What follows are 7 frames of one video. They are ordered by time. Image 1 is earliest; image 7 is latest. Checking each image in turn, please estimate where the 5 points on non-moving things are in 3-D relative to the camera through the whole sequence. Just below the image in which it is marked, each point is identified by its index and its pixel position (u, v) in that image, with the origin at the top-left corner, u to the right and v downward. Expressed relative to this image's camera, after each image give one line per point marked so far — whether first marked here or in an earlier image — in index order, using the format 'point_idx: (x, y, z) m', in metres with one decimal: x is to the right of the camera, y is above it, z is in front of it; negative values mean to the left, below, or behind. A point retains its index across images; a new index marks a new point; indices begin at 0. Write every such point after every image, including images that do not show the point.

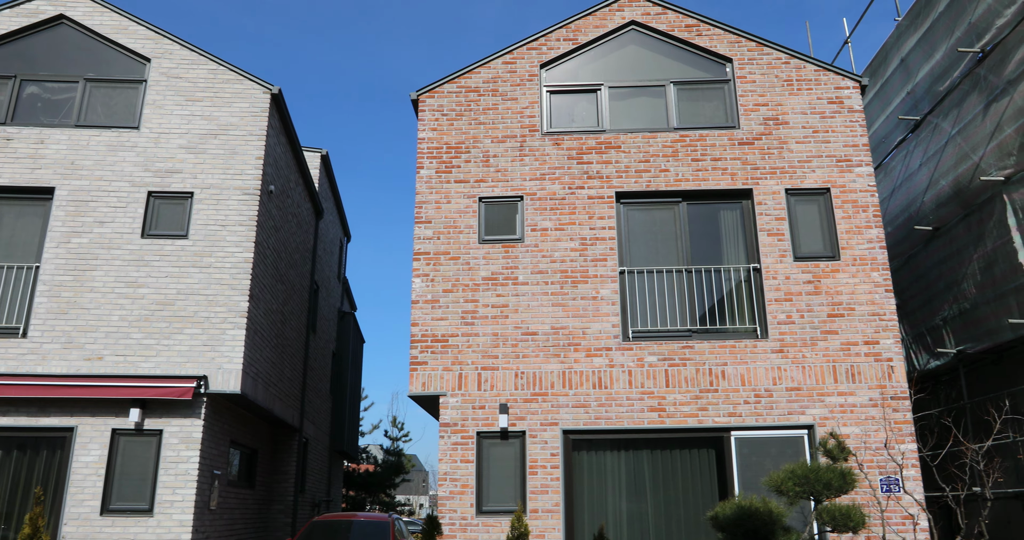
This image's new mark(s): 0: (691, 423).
0: (+2.1, -1.8, +9.2) m
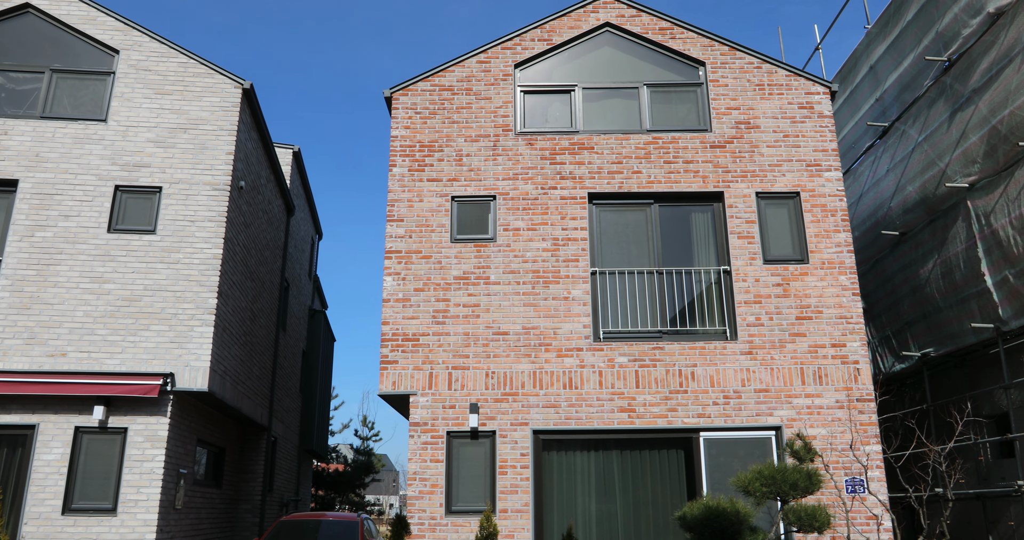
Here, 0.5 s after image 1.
0: (+1.8, -1.8, +9.3) m
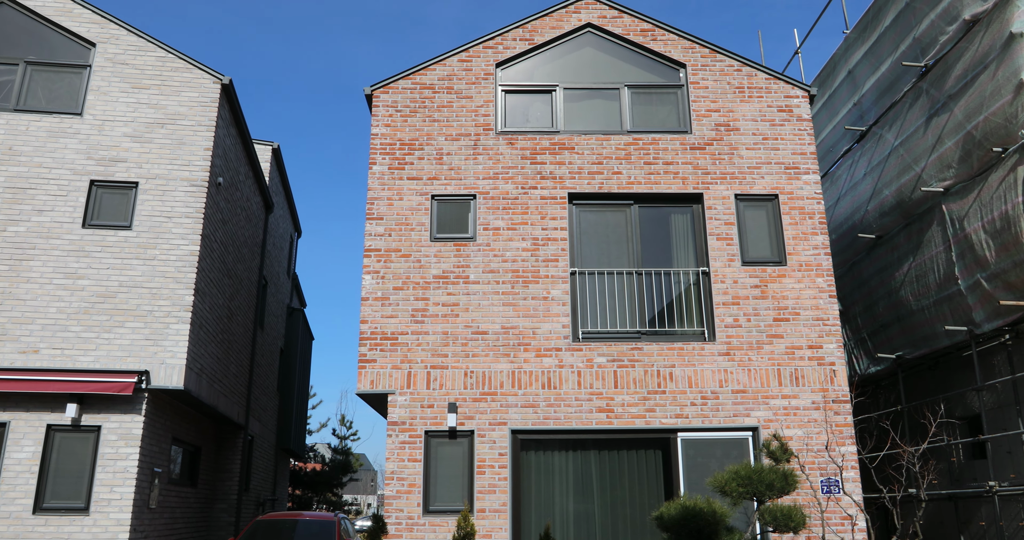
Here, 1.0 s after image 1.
0: (+1.5, -1.8, +9.3) m
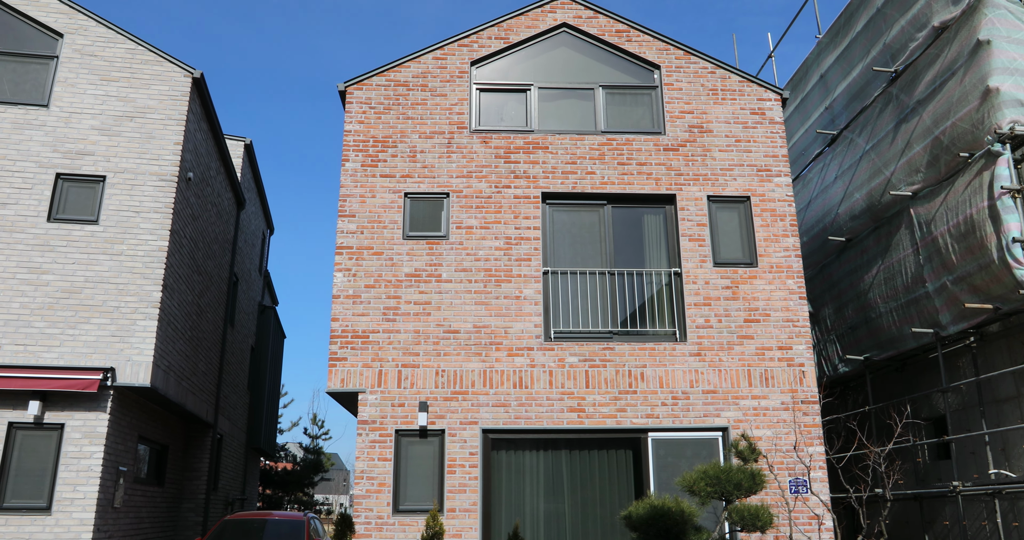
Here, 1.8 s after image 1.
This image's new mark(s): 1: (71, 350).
0: (+1.2, -1.8, +9.3) m
1: (-5.1, -0.9, +9.1) m
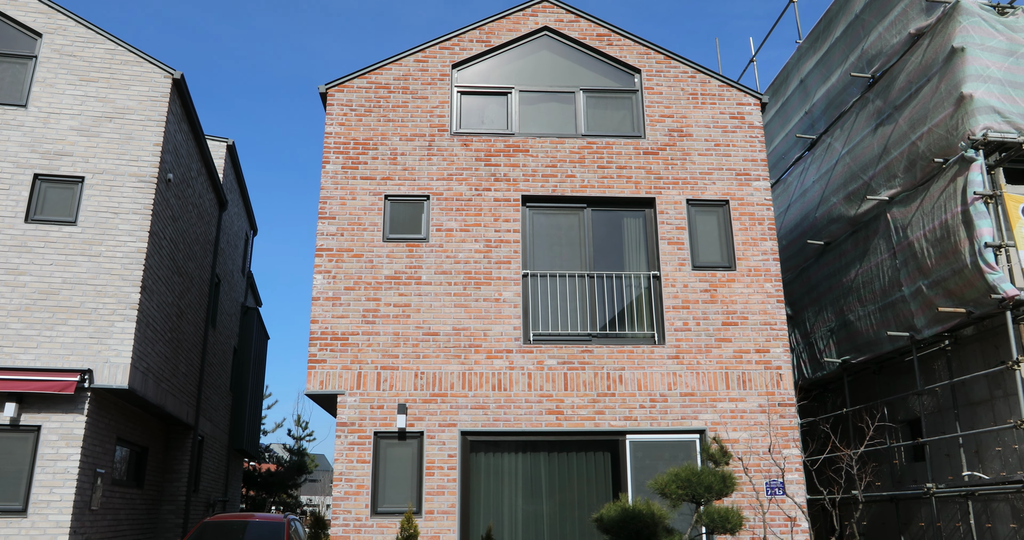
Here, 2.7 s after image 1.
0: (+0.9, -1.9, +9.4) m
1: (-5.4, -0.9, +9.0) m
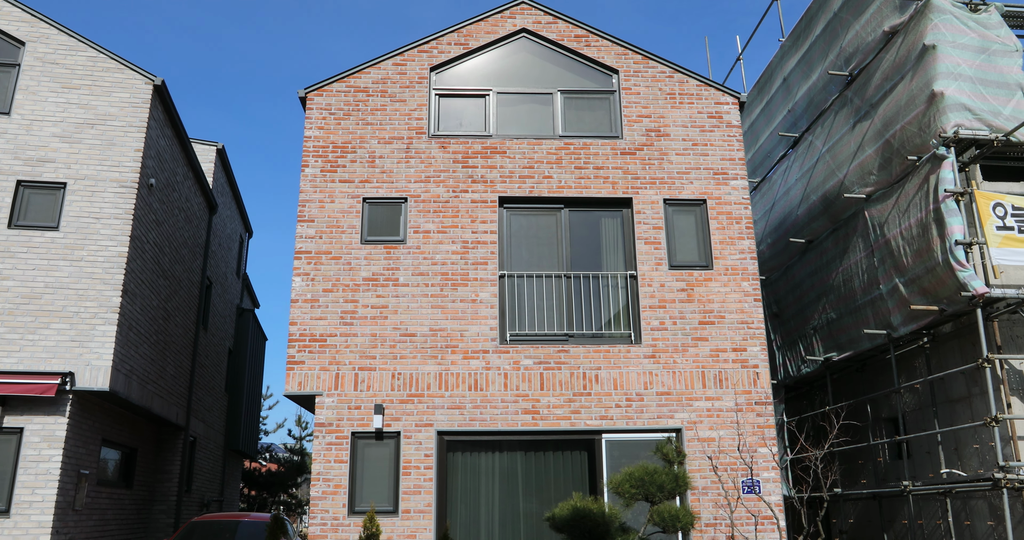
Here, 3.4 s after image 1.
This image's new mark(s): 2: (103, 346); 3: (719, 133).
0: (+0.6, -1.9, +9.4) m
1: (-5.7, -1.0, +9.2) m
2: (-4.9, -0.9, +9.4) m
3: (+2.8, +1.9, +10.7) m
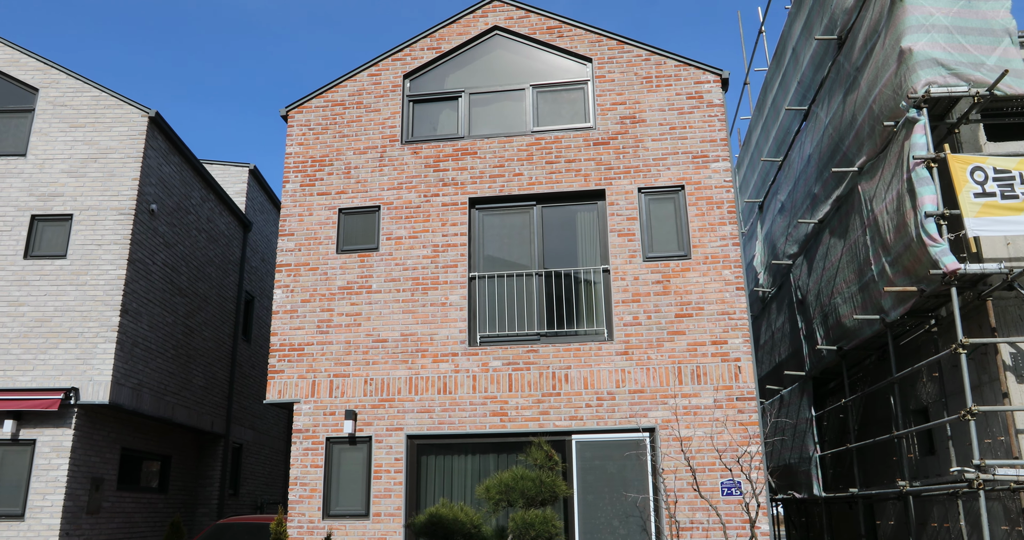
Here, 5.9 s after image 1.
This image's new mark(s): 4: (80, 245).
0: (+0.2, -1.9, +9.2) m
1: (-6.0, -1.3, +10.1) m
2: (-5.3, -1.2, +10.2) m
3: (+2.4, +2.0, +10.1) m
4: (-5.9, +0.3, +10.8) m
